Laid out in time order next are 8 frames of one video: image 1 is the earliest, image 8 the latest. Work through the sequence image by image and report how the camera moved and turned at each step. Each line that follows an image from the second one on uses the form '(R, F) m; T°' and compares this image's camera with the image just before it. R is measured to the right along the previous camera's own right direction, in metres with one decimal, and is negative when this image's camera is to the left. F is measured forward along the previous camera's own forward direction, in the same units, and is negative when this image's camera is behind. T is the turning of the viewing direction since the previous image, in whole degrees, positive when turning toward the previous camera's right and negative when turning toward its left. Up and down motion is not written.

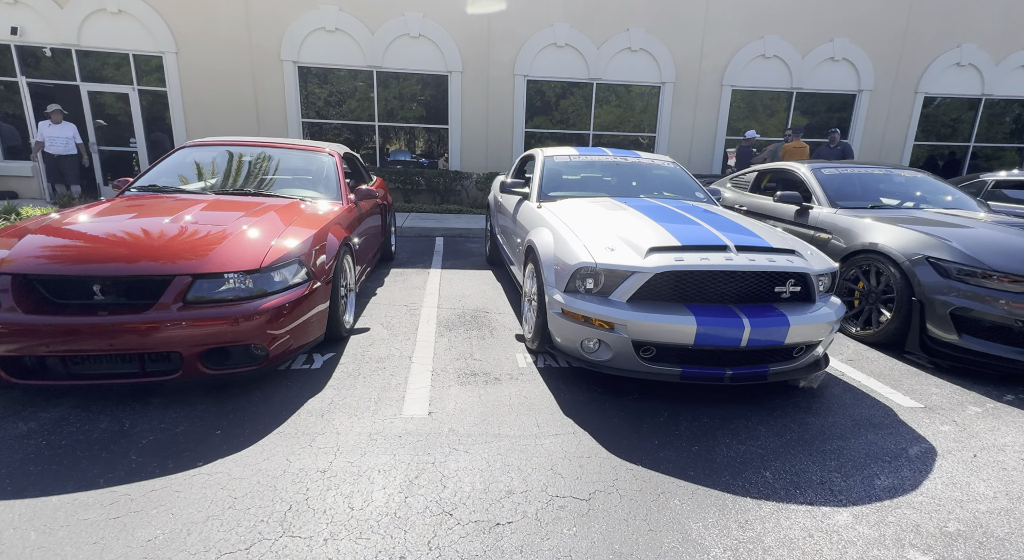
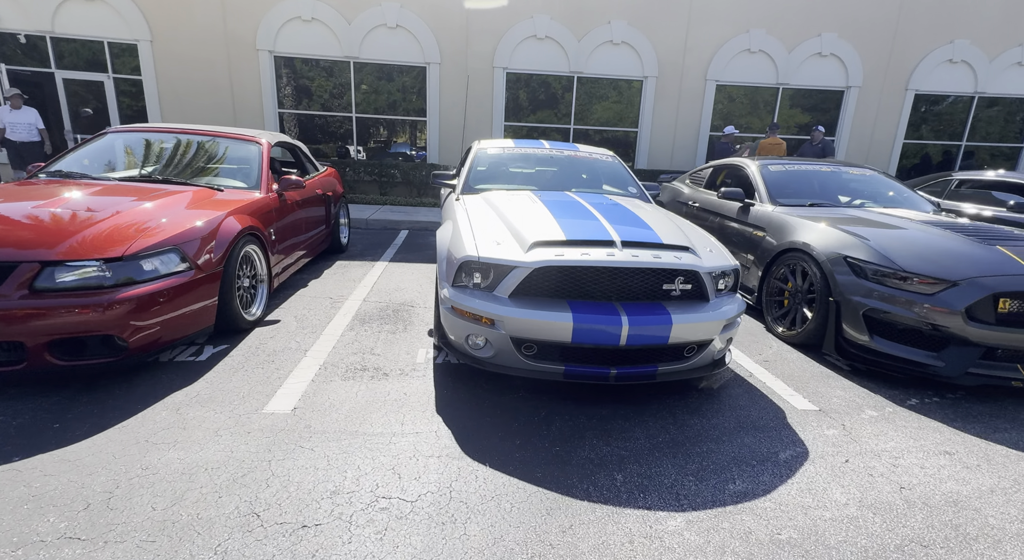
(+0.6, +0.1) m; 0°
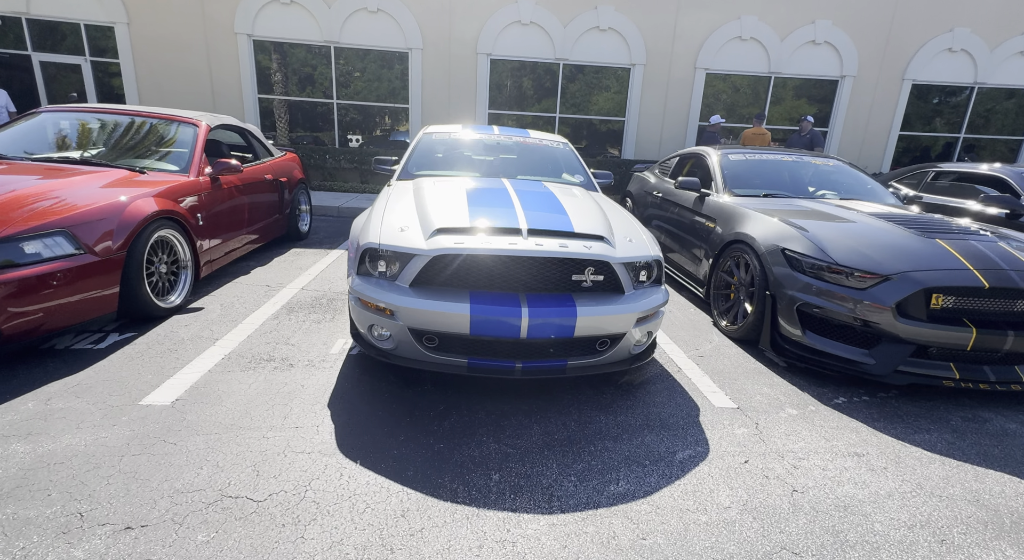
(+0.5, +0.1) m; 0°
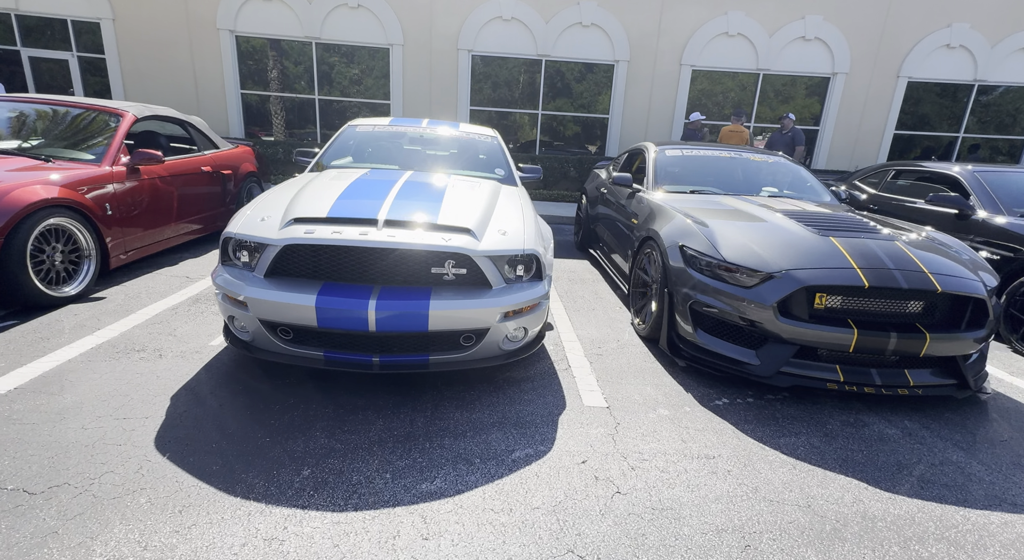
(+0.8, +0.1) m; -1°
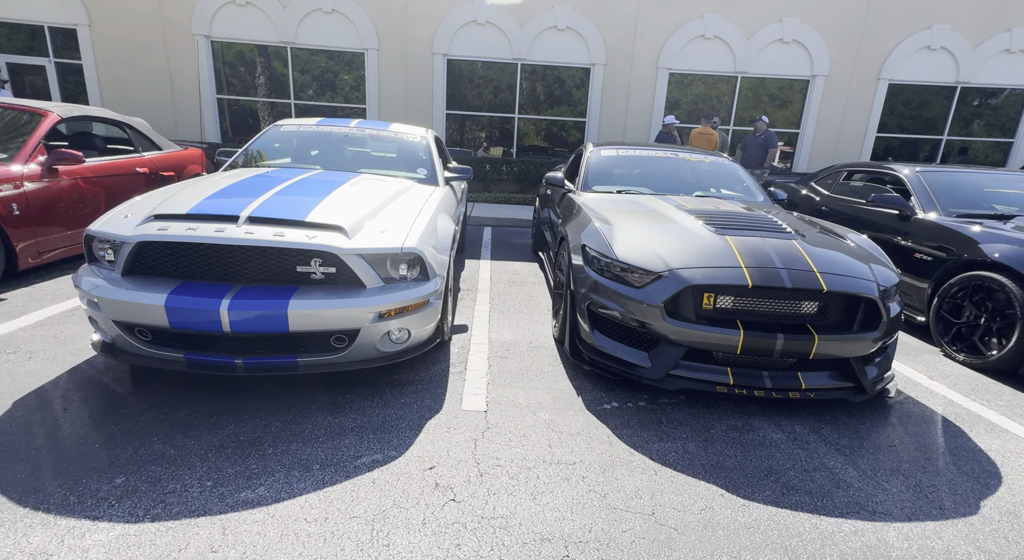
(+0.7, +0.1) m; 0°
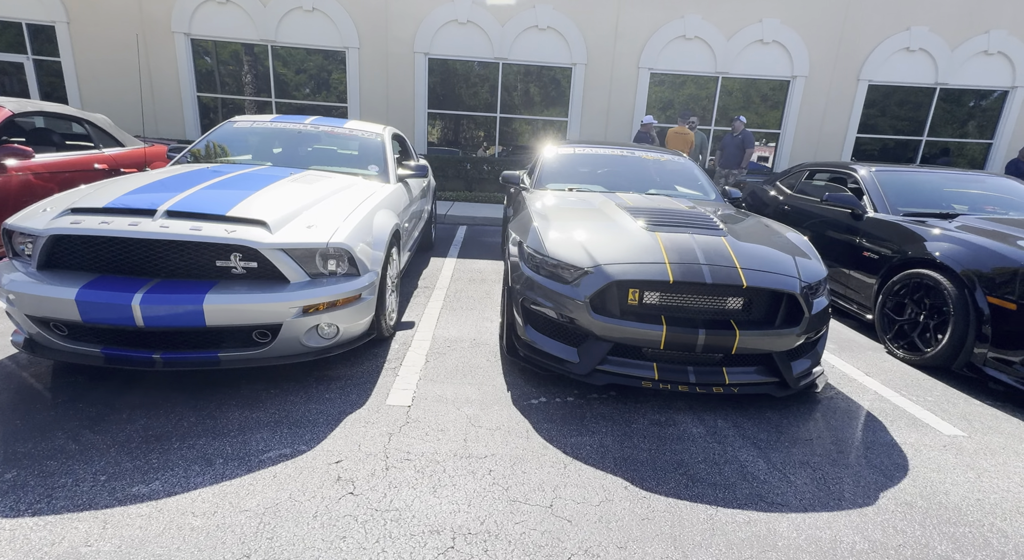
(+0.4, 0.0) m; +1°
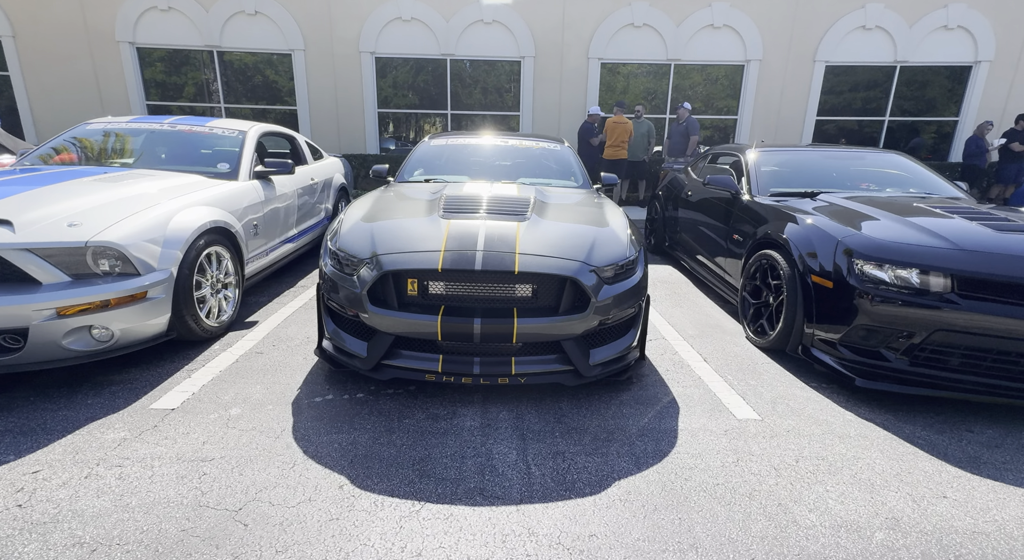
(+1.1, +0.1) m; +1°
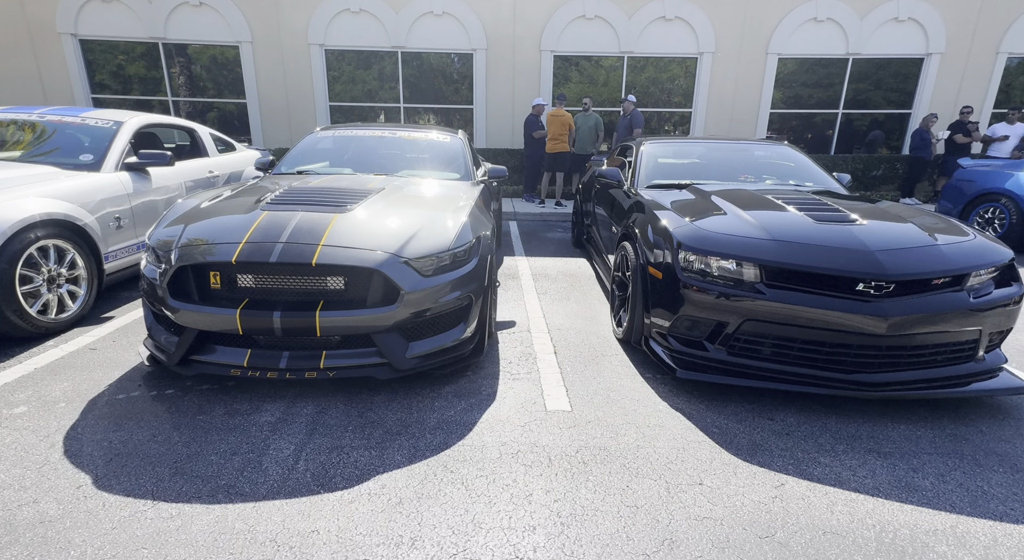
(+0.9, 0.0) m; +2°
